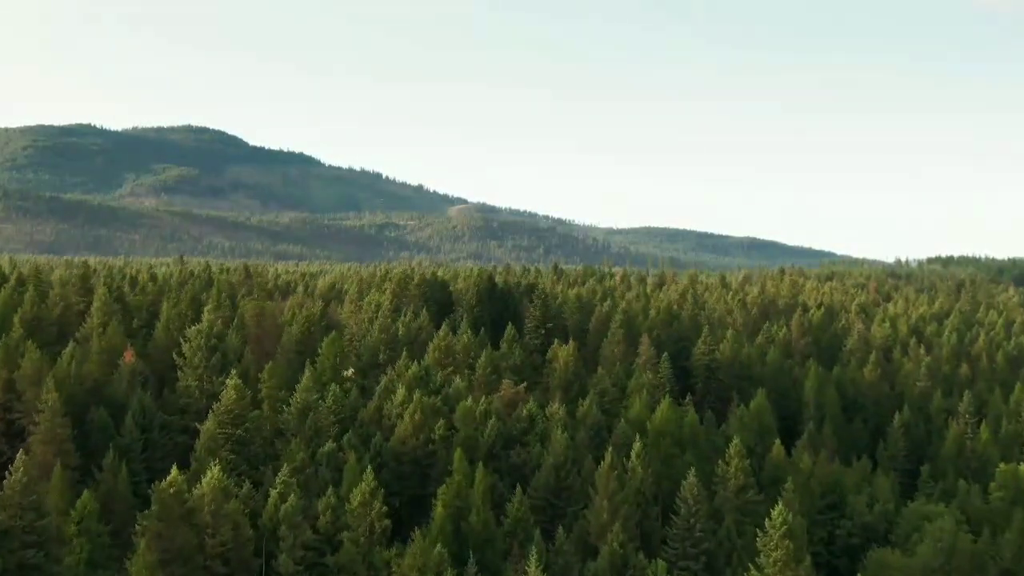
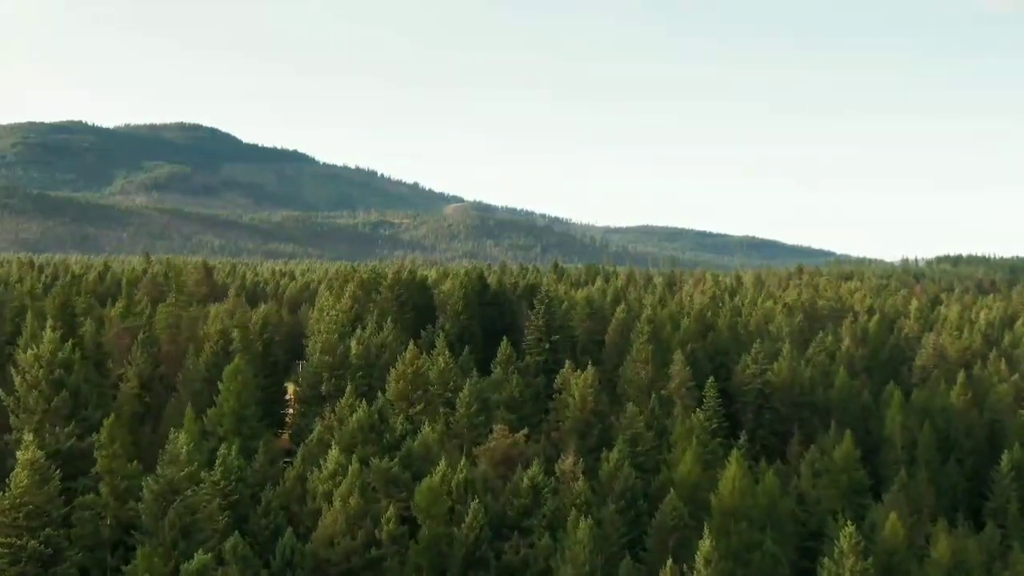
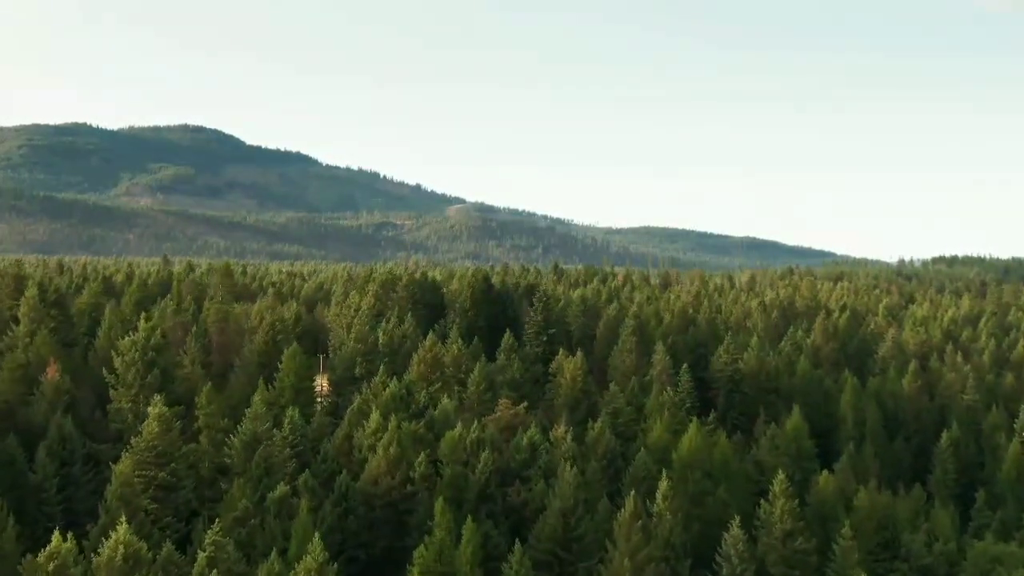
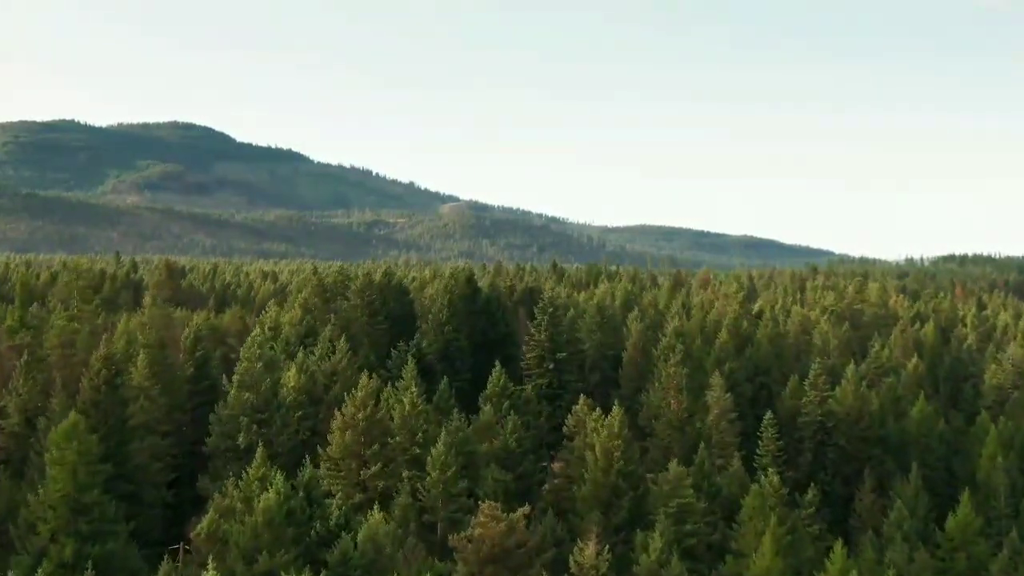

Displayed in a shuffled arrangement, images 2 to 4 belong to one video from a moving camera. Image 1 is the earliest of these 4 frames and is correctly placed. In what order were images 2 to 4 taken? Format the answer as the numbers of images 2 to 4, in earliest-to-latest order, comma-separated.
3, 2, 4
